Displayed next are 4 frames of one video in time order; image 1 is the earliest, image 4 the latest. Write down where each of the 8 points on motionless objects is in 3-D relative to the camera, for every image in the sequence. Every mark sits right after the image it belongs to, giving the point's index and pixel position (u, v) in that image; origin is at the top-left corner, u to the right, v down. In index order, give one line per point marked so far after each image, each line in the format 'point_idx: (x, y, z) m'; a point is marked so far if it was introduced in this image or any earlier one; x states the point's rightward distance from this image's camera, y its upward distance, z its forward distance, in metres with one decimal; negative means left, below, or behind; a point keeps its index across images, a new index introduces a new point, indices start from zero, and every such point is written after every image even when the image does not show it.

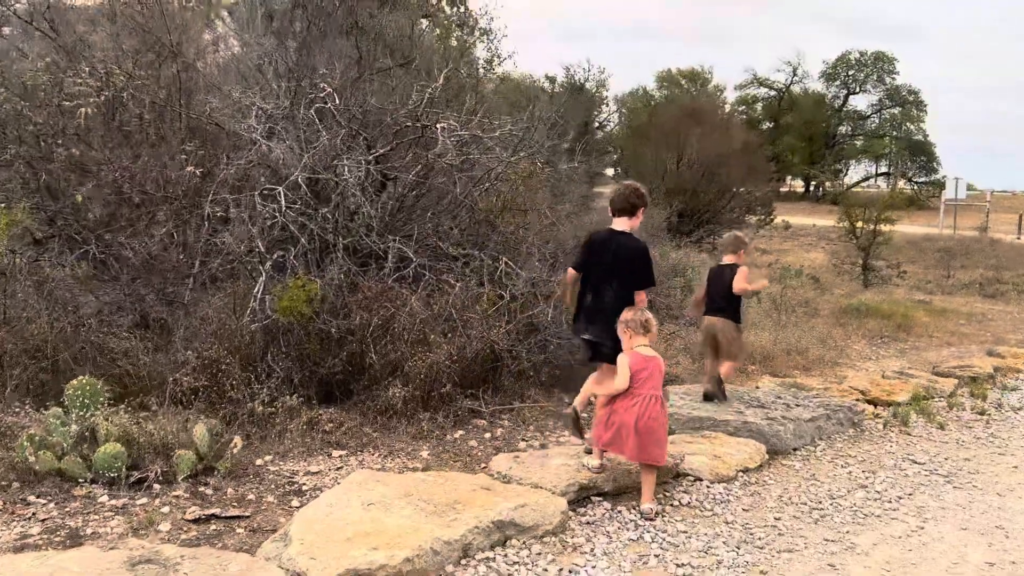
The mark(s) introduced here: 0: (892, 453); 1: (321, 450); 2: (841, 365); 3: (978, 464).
0: (+2.2, -0.9, +5.0) m
1: (-0.9, -0.8, +4.1) m
2: (+3.1, -0.7, +8.1) m
3: (+2.6, -1.0, +4.9) m
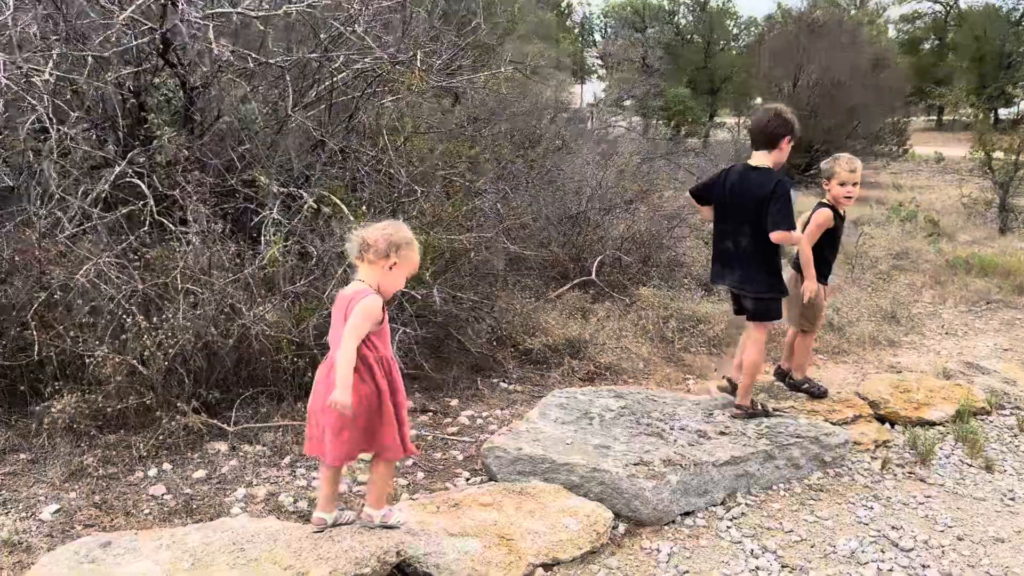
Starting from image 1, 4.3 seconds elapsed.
0: (+1.2, -0.8, +3.1) m
1: (-1.9, -0.7, +2.7) m
2: (+2.7, -0.4, +6.0) m
3: (+1.7, -0.9, +3.0) m
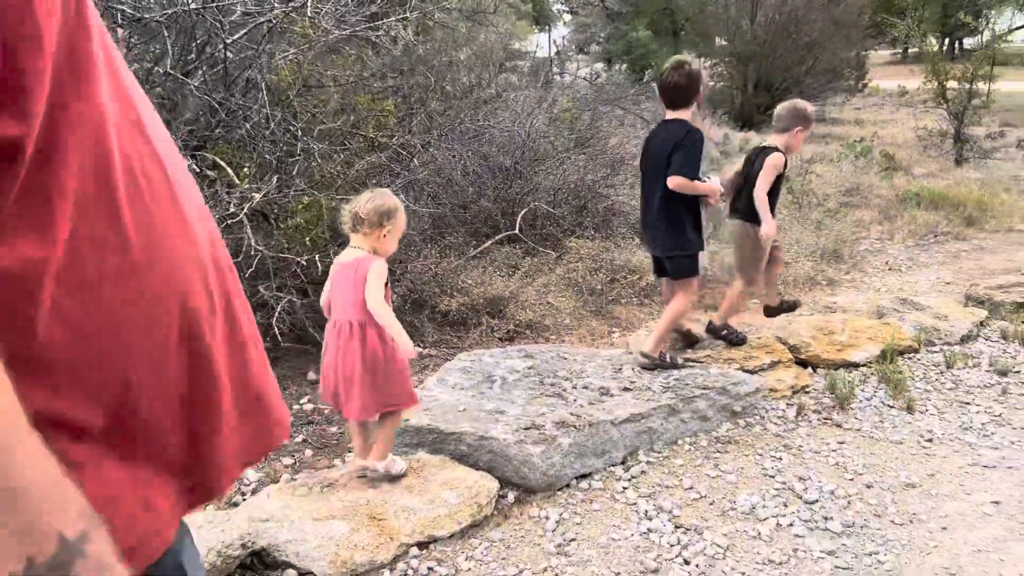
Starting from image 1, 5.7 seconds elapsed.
0: (+0.9, -0.6, +3.0) m
1: (-2.3, -0.6, +2.5) m
2: (+2.2, 0.0, +5.9) m
3: (+1.3, -0.7, +2.9) m
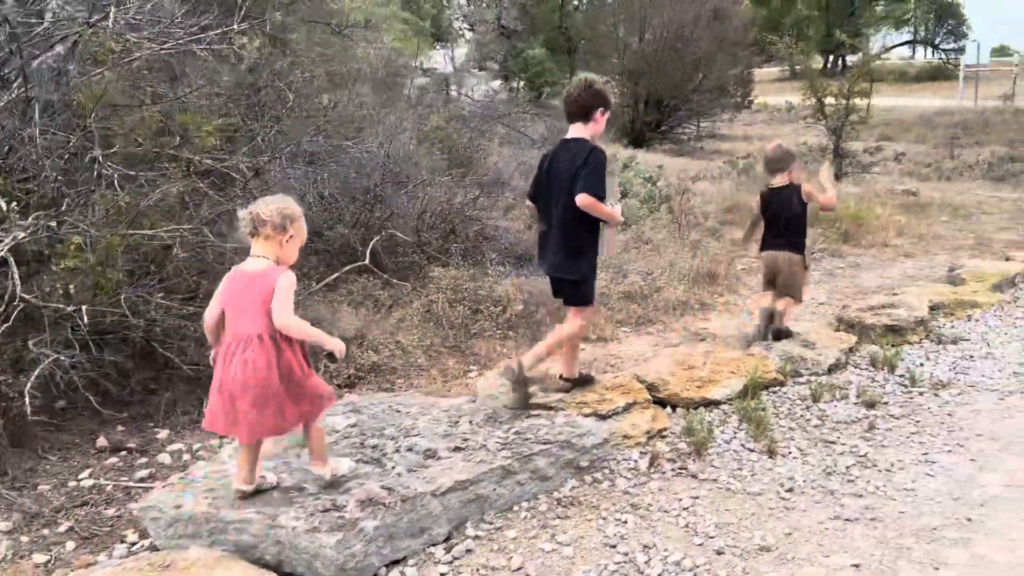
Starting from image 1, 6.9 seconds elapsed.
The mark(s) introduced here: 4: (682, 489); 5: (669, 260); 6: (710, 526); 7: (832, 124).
0: (+0.3, -0.8, +2.6) m
1: (-2.8, -0.8, +1.8) m
2: (+1.3, -0.1, +5.7) m
3: (+0.8, -0.8, +2.6) m
4: (+0.6, -0.7, +3.0) m
5: (+1.2, +0.2, +6.7) m
6: (+0.6, -0.8, +2.8) m
7: (+4.6, +2.4, +12.7) m
